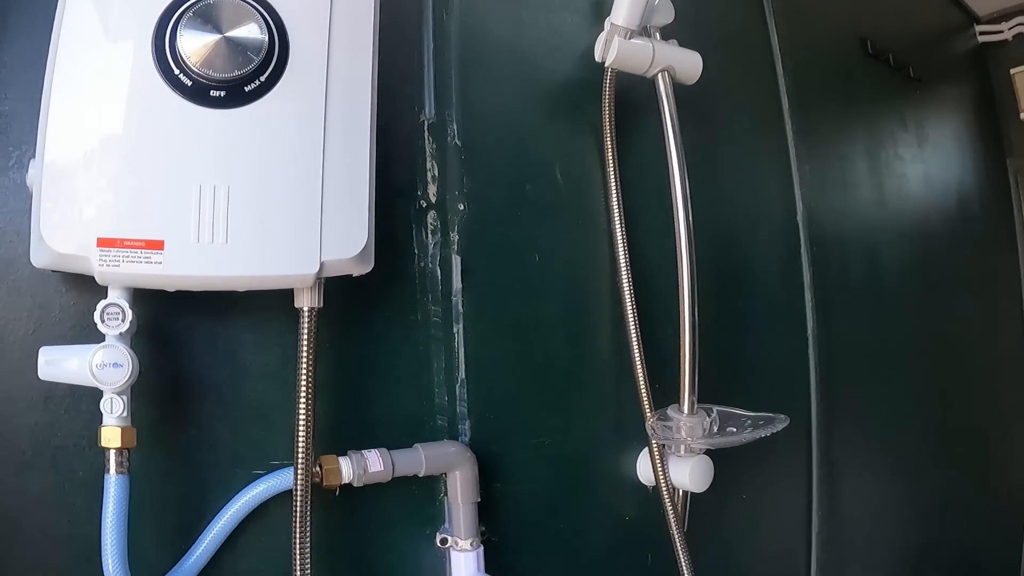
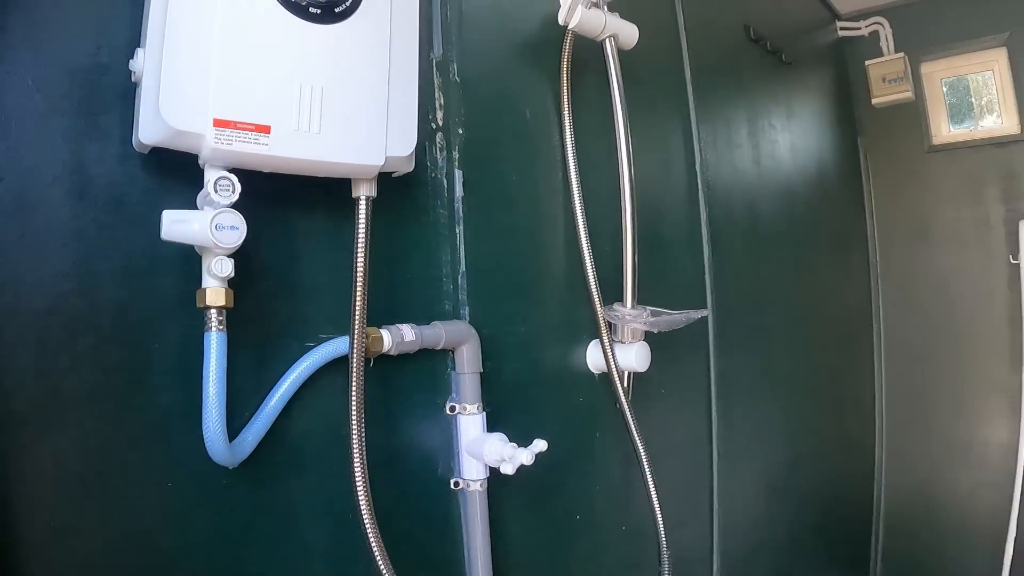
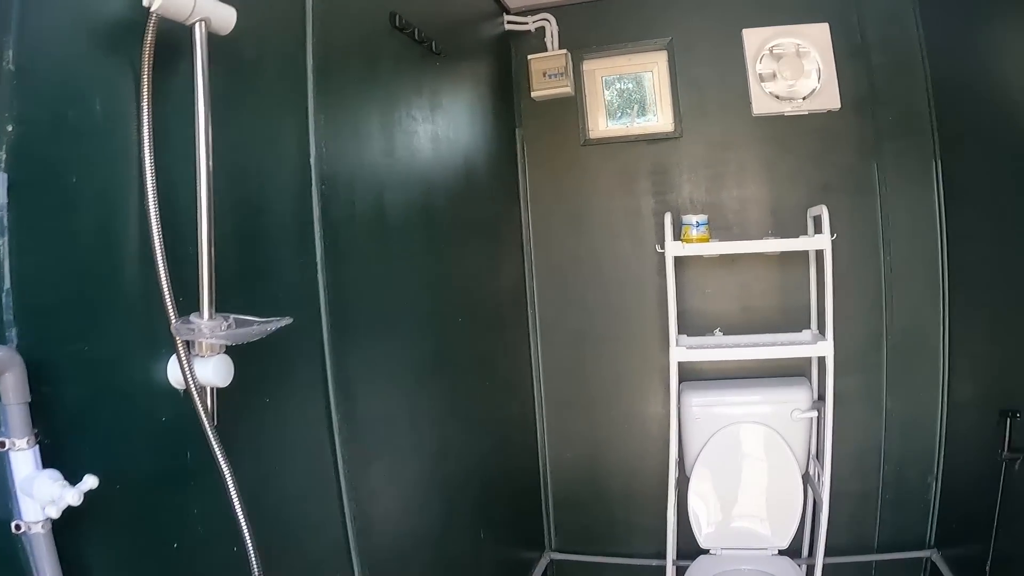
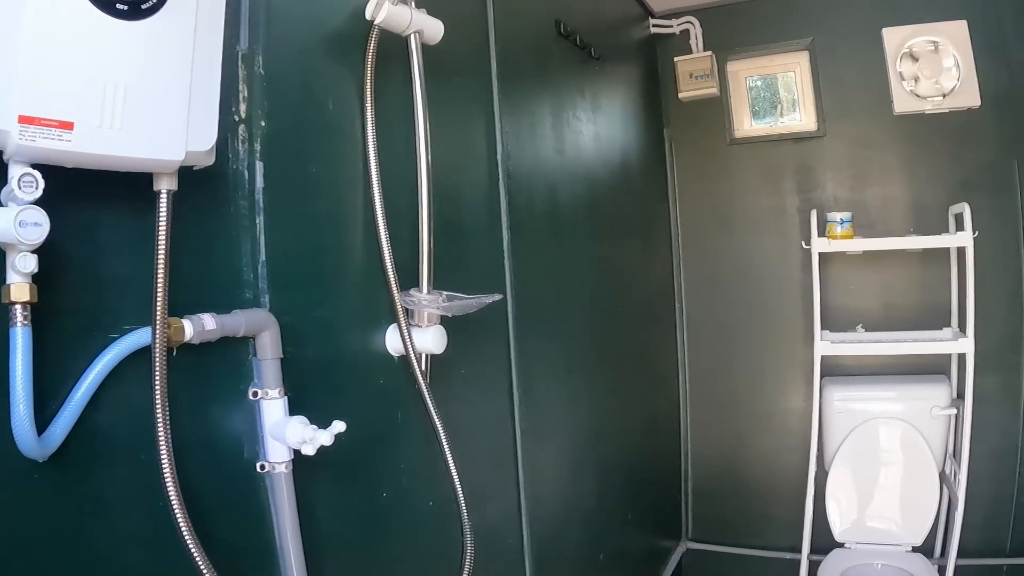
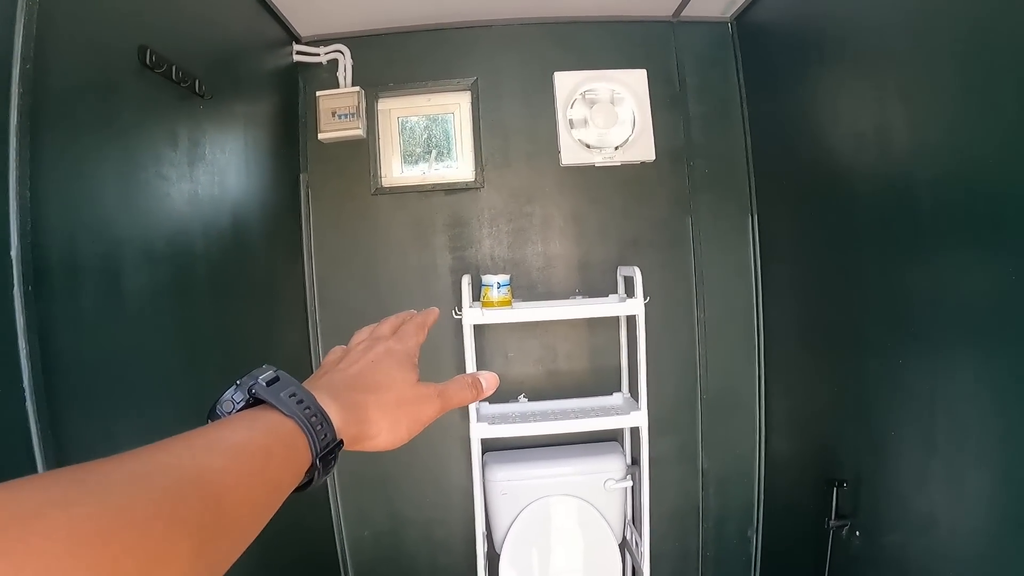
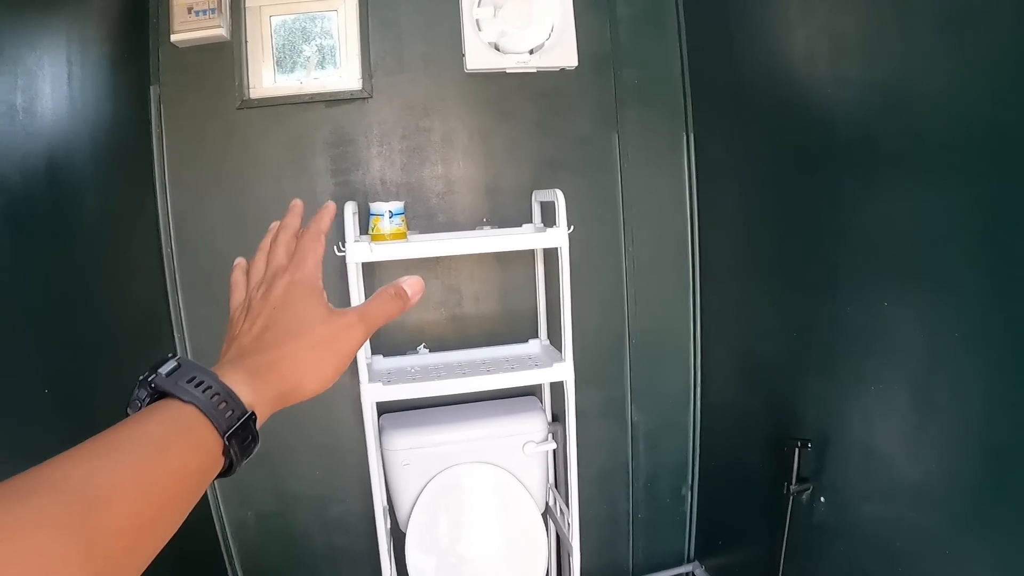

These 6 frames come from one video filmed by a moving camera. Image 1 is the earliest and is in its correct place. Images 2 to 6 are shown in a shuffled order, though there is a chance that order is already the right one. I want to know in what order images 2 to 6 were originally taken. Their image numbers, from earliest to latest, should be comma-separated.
2, 4, 3, 5, 6
